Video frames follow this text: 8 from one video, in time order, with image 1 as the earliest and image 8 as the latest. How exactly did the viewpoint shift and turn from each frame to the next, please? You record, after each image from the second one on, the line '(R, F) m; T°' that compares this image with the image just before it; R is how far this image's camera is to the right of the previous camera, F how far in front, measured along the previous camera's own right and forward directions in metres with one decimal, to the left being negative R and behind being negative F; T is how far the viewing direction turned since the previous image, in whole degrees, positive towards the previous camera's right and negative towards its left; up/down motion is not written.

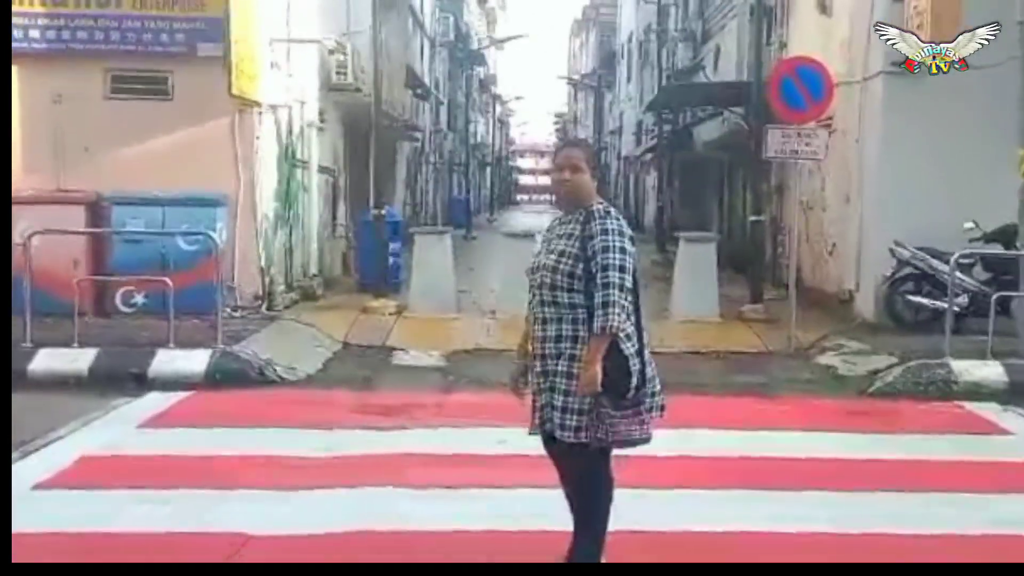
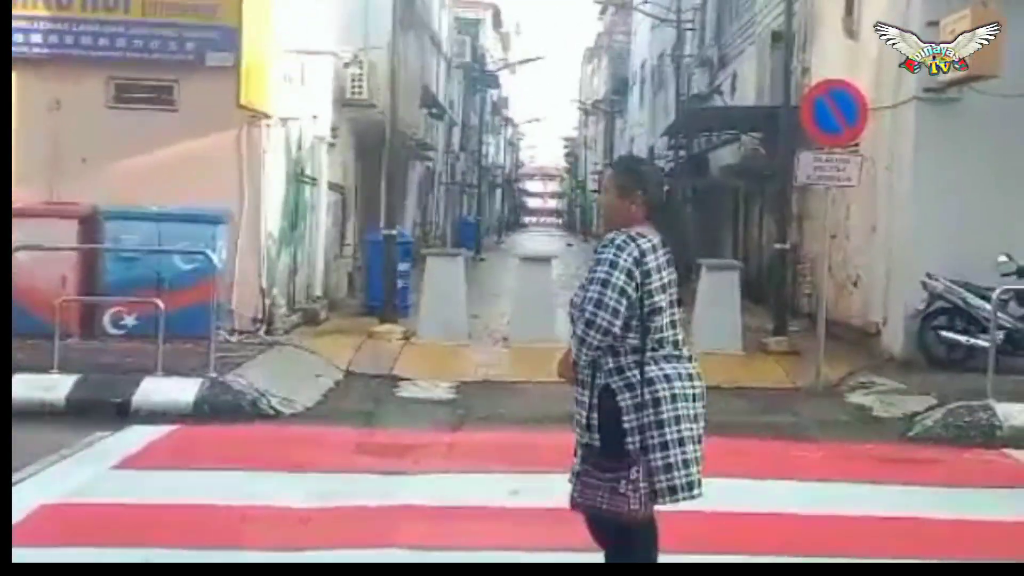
(-0.1, +0.5) m; 0°
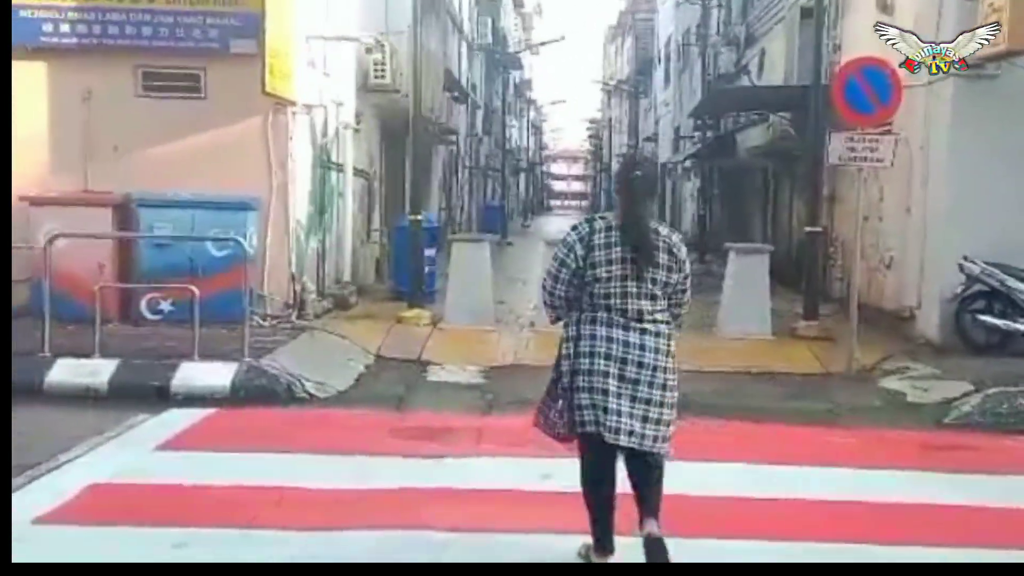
(-0.1, 0.0) m; -2°
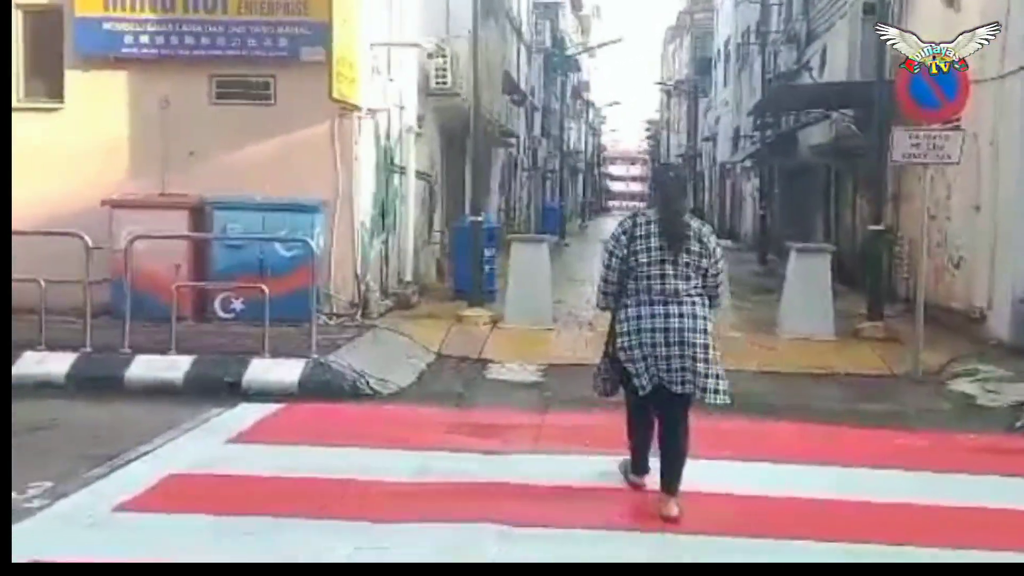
(0.0, -0.1) m; -4°
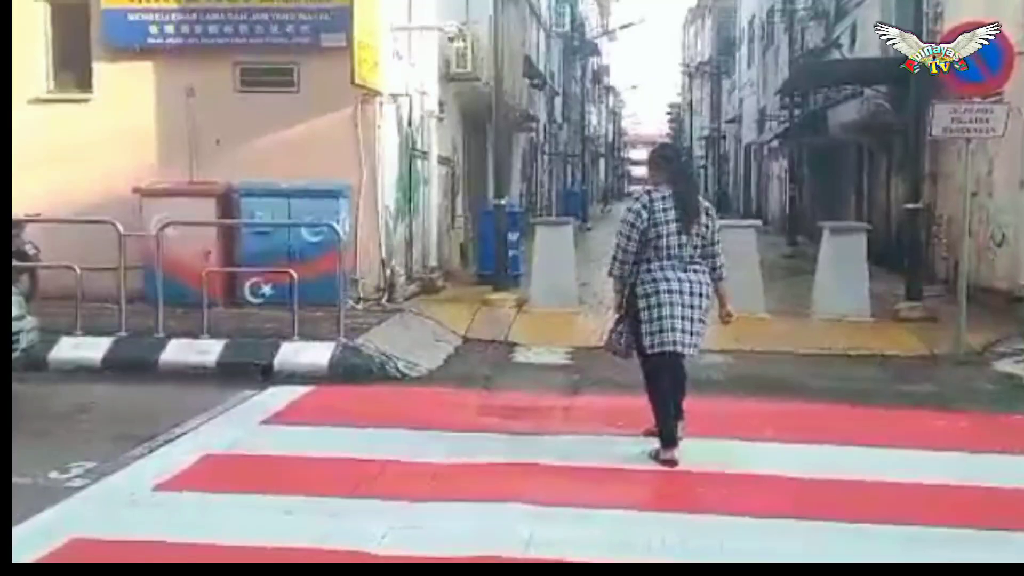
(0.0, 0.0) m; -1°
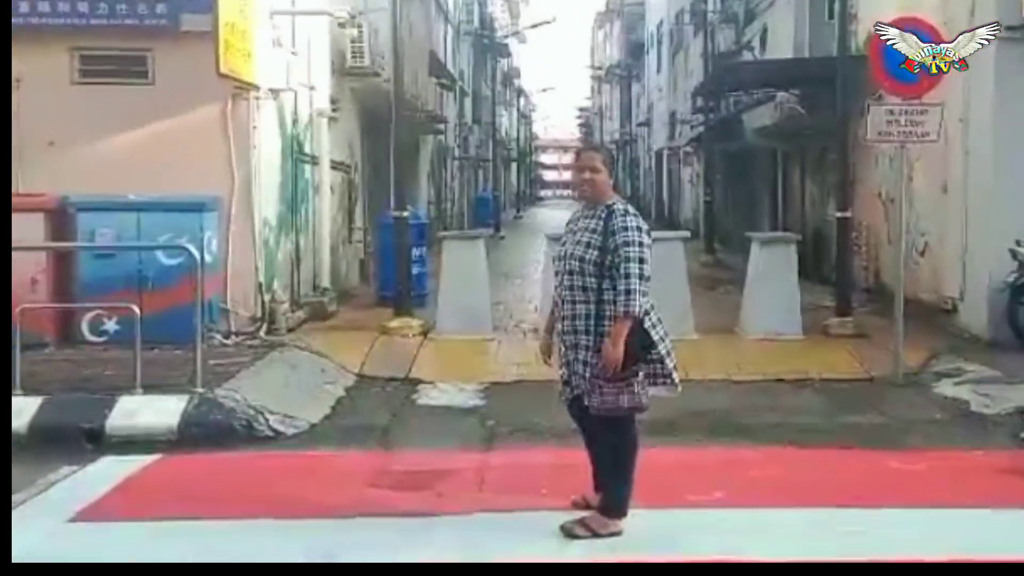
(+0.1, +1.3) m; +6°
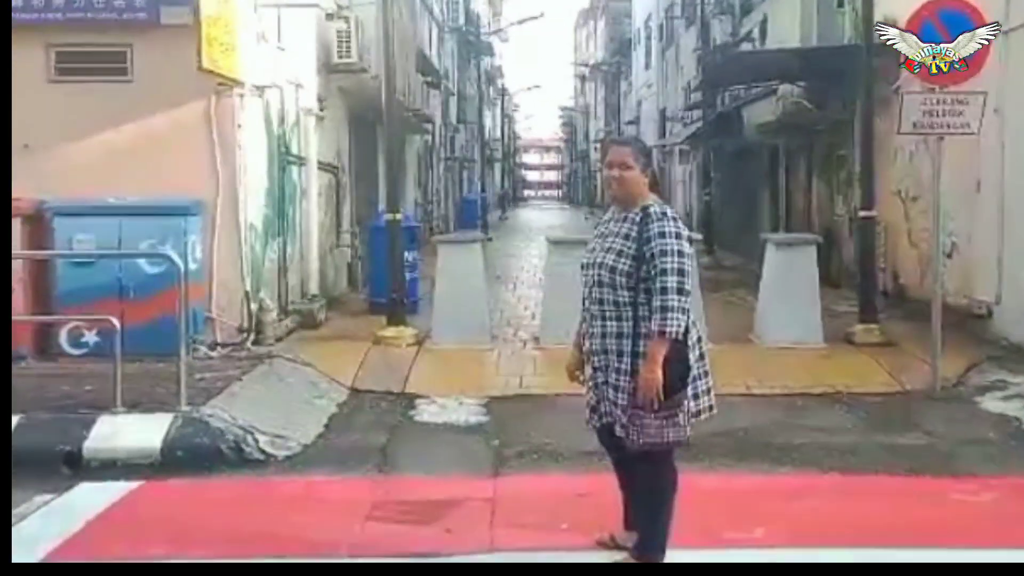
(-0.2, +0.5) m; +1°
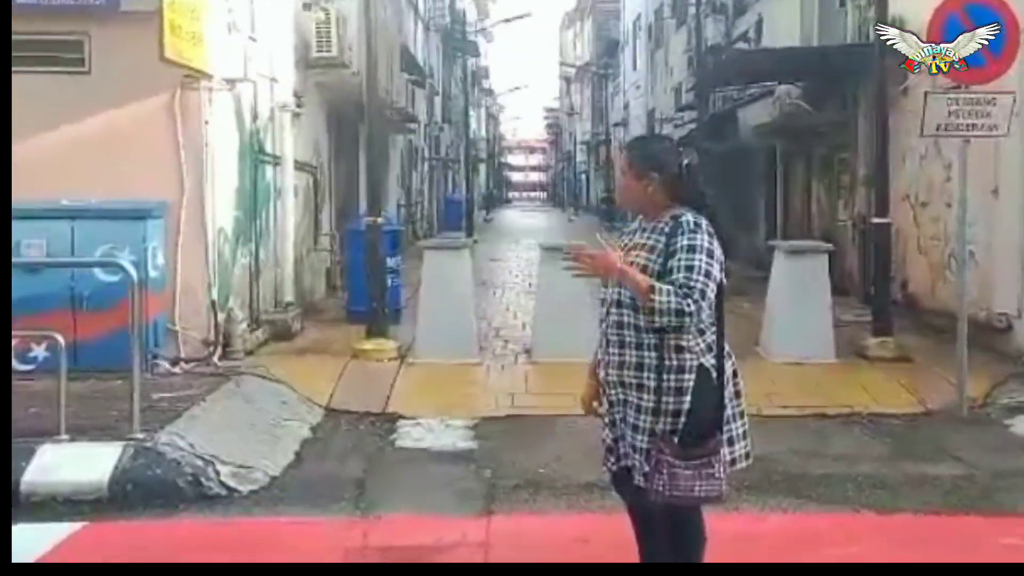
(-0.1, +0.6) m; +1°
